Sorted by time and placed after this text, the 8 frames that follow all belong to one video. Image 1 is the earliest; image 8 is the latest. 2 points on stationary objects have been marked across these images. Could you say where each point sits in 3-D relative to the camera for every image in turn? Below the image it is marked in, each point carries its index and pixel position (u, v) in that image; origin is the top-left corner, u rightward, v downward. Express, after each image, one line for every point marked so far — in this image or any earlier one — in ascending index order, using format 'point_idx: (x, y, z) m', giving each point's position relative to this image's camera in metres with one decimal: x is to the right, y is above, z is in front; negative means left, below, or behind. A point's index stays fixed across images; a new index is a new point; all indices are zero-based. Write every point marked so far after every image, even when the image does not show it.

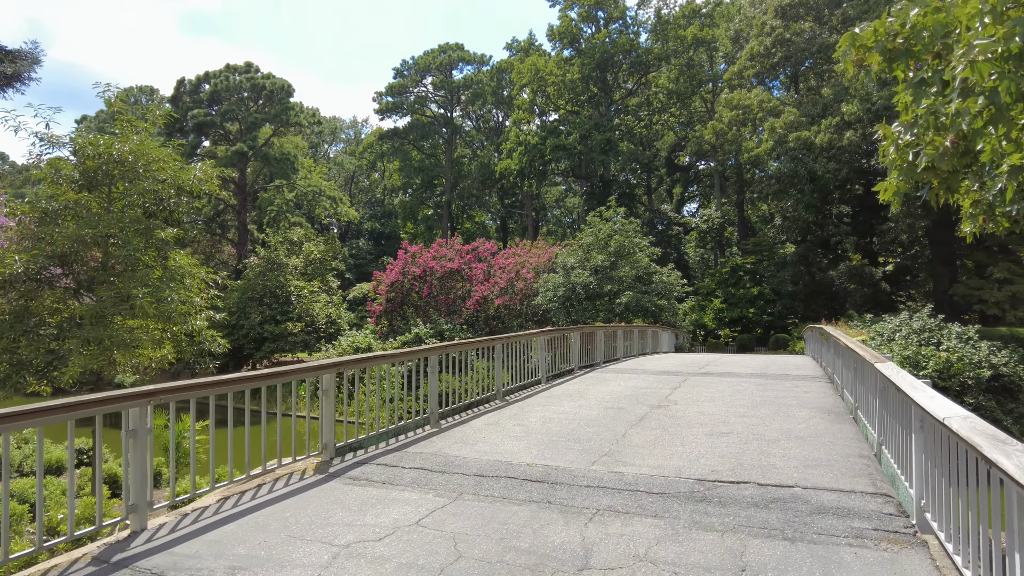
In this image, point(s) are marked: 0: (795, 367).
0: (+4.2, -1.2, +9.9) m
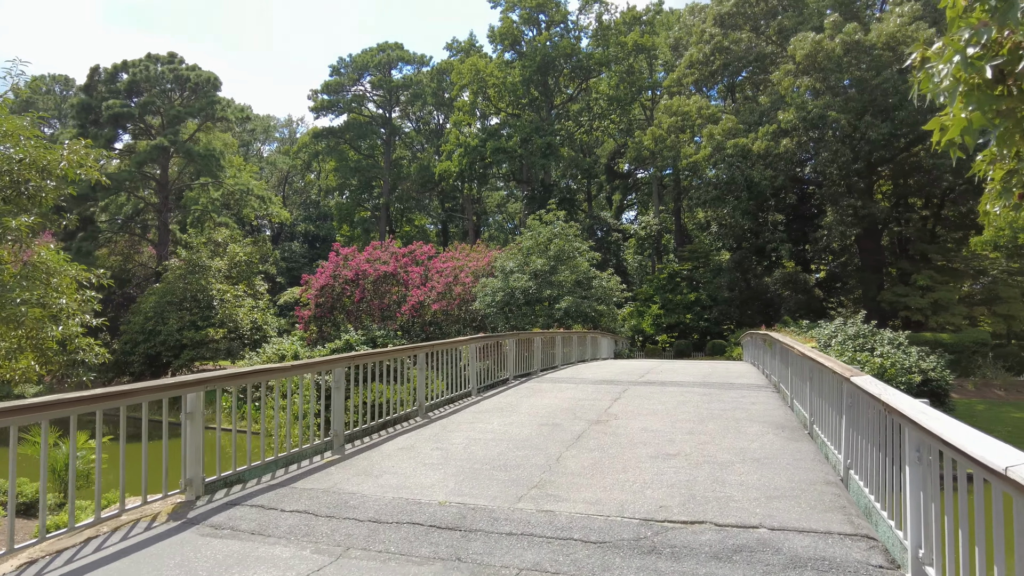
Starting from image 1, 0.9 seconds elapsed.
0: (+3.2, -1.2, +9.5) m
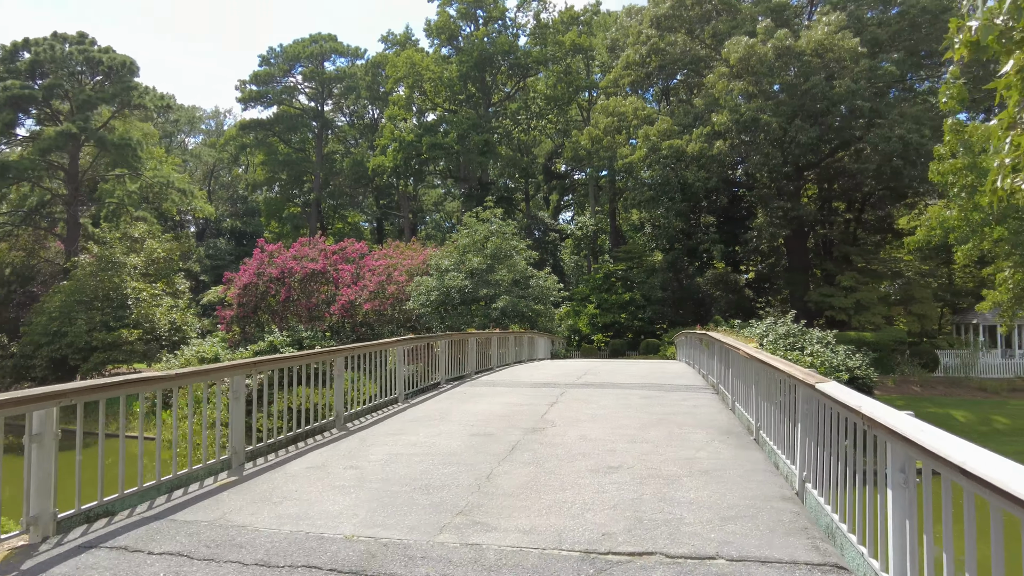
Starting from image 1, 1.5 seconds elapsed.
0: (+2.3, -1.2, +9.3) m
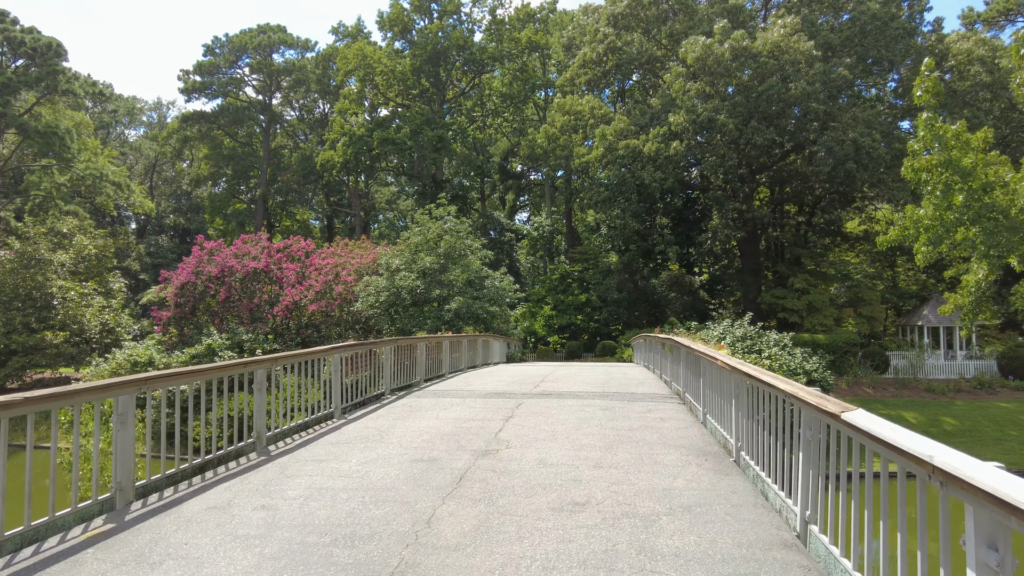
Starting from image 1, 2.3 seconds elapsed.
0: (+1.6, -1.3, +8.8) m
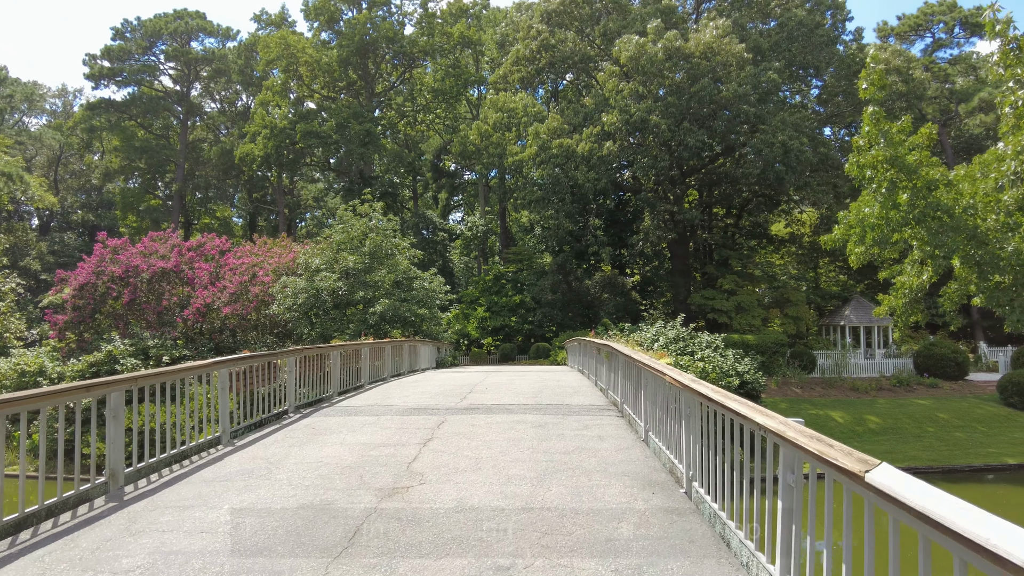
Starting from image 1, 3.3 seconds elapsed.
0: (+0.7, -1.3, +8.2) m
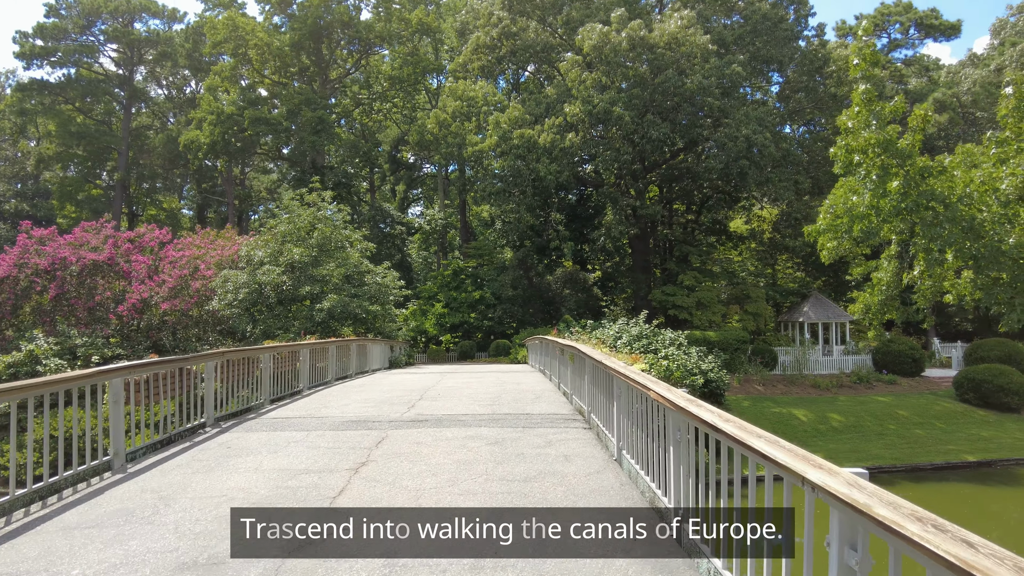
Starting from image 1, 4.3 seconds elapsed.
0: (+0.2, -1.2, +7.4) m
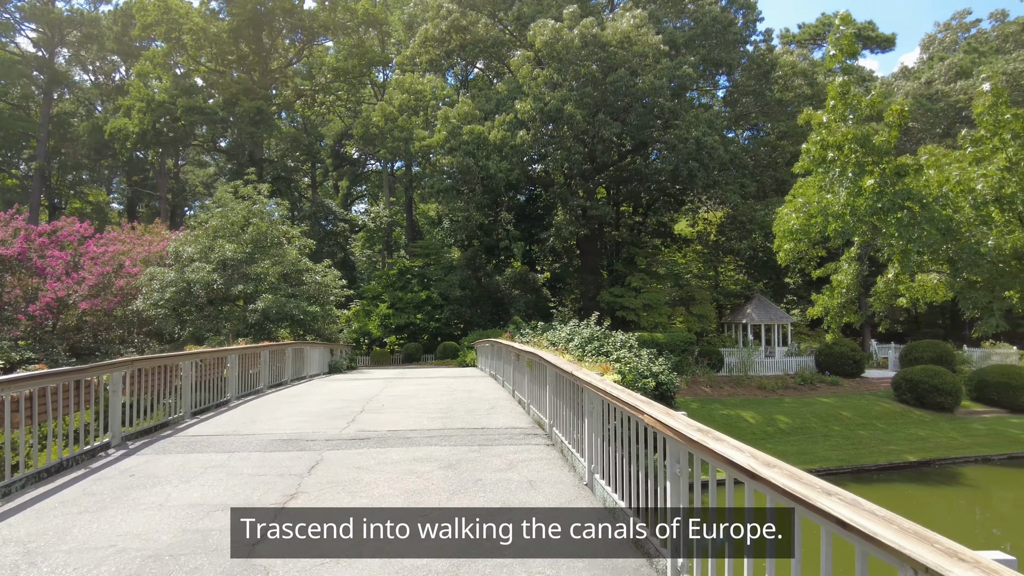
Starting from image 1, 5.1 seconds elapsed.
0: (-0.3, -1.2, +6.9) m
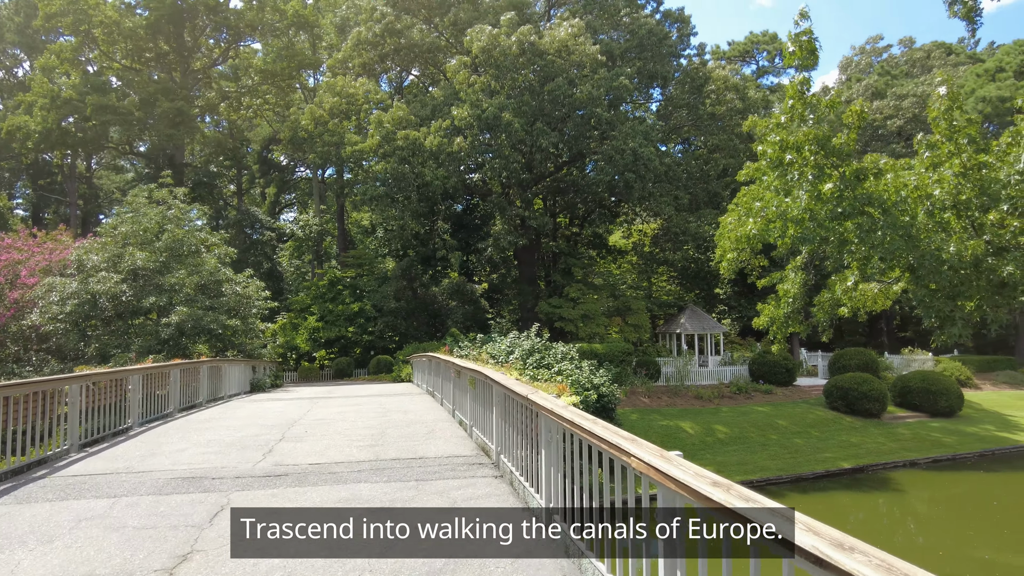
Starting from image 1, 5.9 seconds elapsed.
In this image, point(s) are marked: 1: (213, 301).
0: (-0.9, -1.3, +6.3) m
1: (-7.1, -0.3, +16.0) m
